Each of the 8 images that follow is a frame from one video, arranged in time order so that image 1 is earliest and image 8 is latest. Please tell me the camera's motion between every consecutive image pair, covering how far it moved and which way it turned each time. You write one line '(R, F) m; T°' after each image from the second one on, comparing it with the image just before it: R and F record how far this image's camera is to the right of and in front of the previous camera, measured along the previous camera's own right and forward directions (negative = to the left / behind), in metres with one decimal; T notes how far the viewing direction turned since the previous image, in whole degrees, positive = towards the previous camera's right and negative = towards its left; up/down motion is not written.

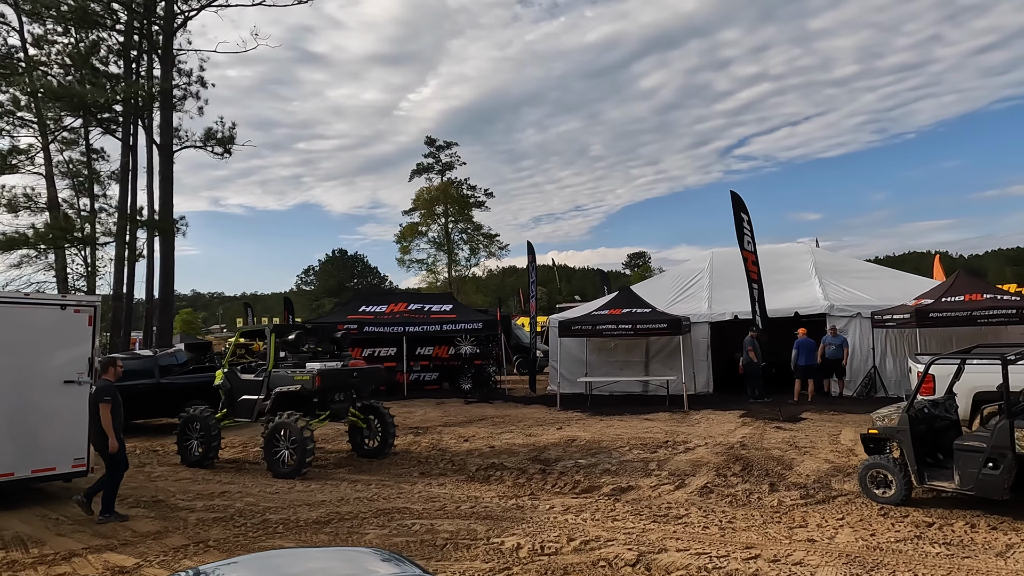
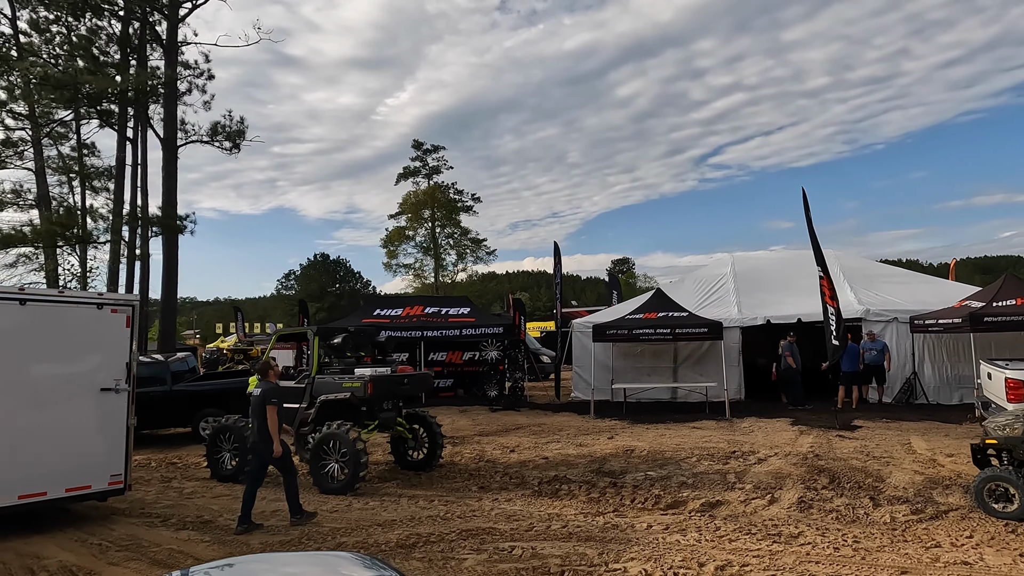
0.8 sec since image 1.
(-1.2, +0.6) m; +2°
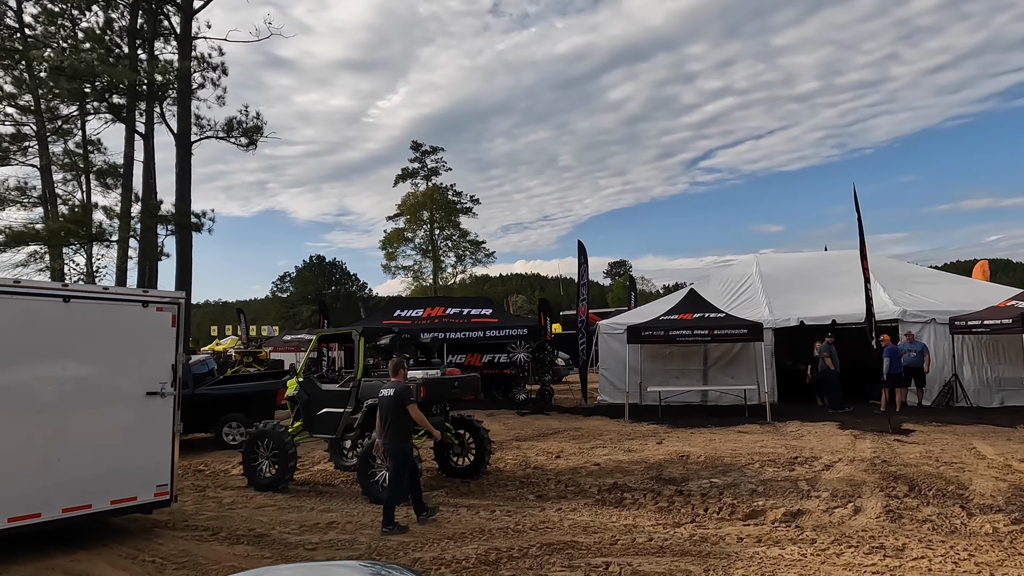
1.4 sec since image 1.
(-0.9, +0.4) m; +1°
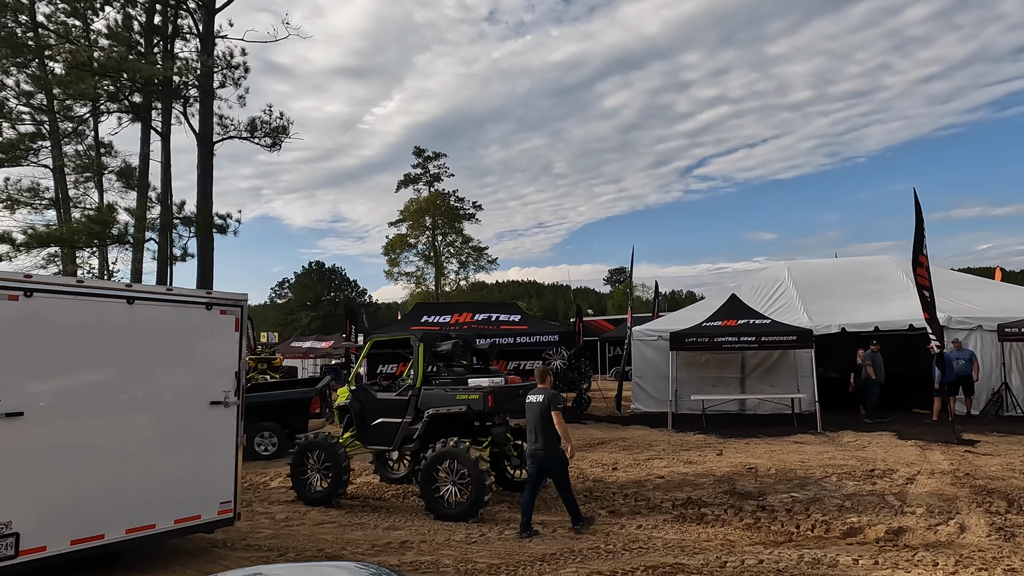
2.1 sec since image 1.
(-0.9, +0.4) m; +1°
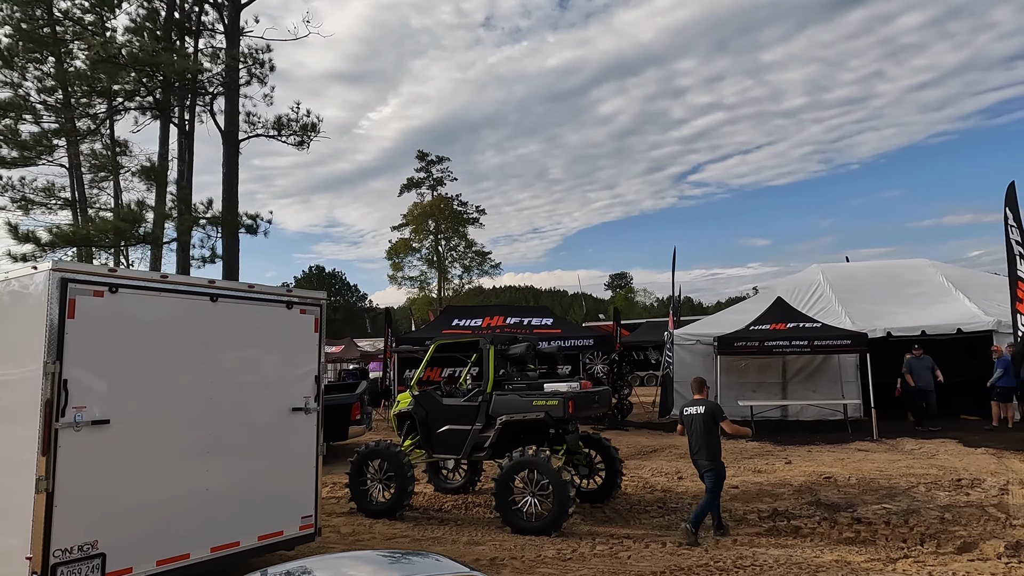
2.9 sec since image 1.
(-0.9, +0.4) m; +1°
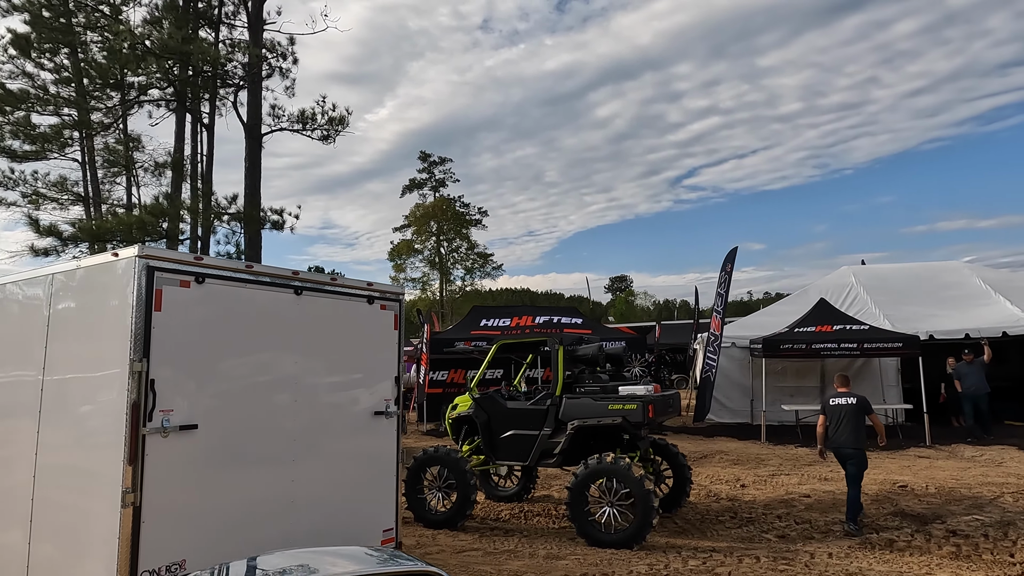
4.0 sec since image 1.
(-0.8, +0.4) m; 0°
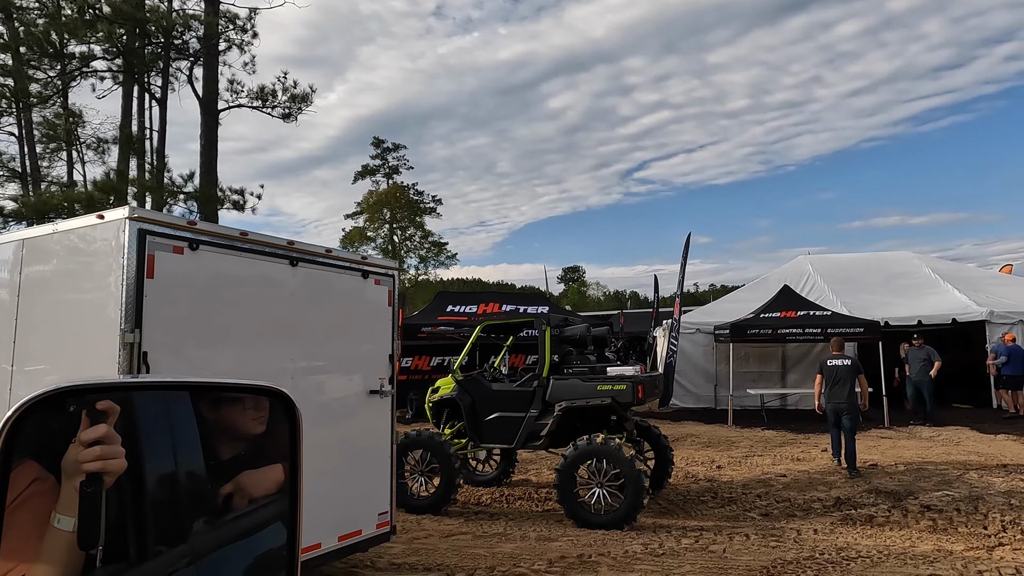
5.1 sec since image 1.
(-0.4, +0.2) m; +4°
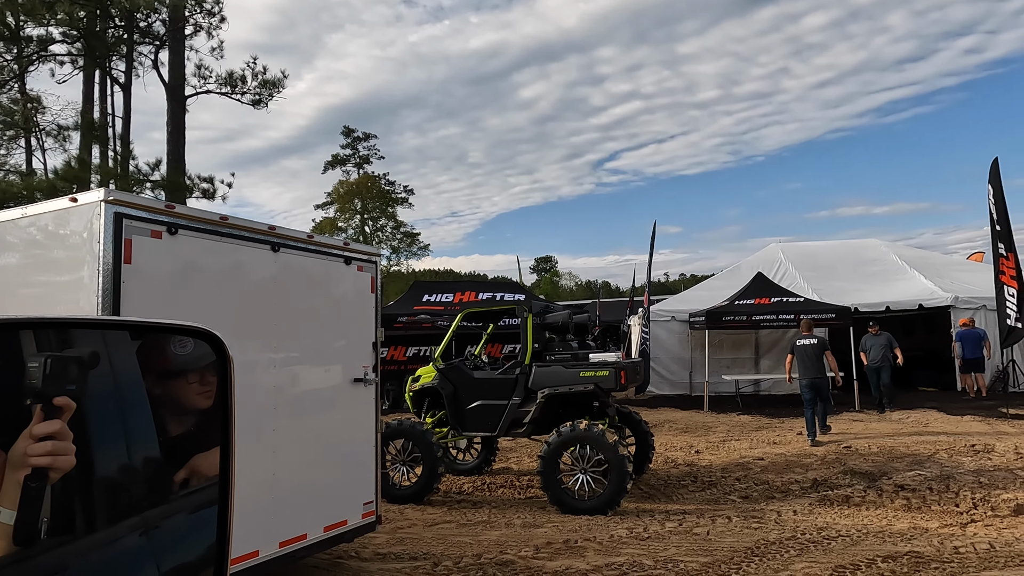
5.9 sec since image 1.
(-0.1, 0.0) m; +2°
